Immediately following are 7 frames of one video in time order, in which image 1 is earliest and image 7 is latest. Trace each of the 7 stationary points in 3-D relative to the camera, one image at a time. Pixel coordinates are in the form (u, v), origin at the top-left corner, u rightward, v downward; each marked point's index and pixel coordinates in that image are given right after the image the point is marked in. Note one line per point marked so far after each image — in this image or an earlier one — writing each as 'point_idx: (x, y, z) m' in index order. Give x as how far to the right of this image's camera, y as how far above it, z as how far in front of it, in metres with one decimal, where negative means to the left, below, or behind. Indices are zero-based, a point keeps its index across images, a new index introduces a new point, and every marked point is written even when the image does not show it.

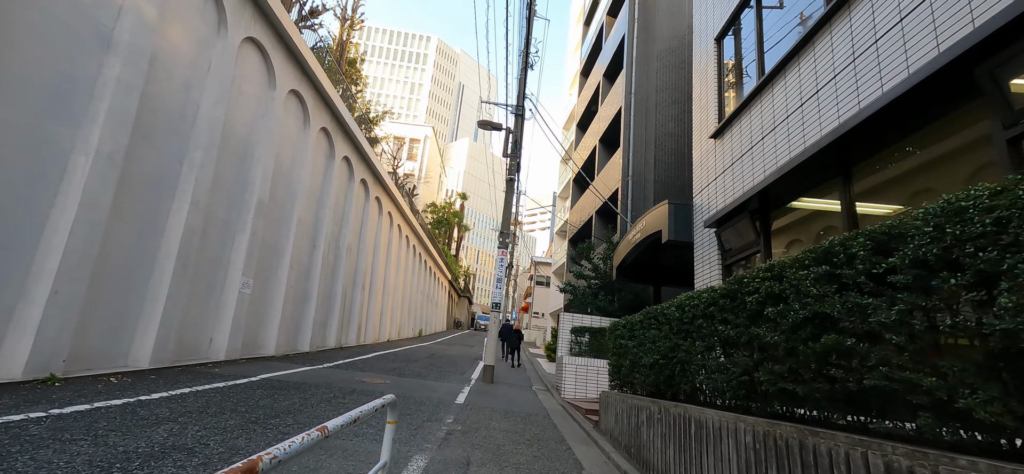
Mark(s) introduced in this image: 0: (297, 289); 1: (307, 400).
0: (-5.7, -1.4, +11.6) m
1: (-2.8, -2.2, +5.9) m
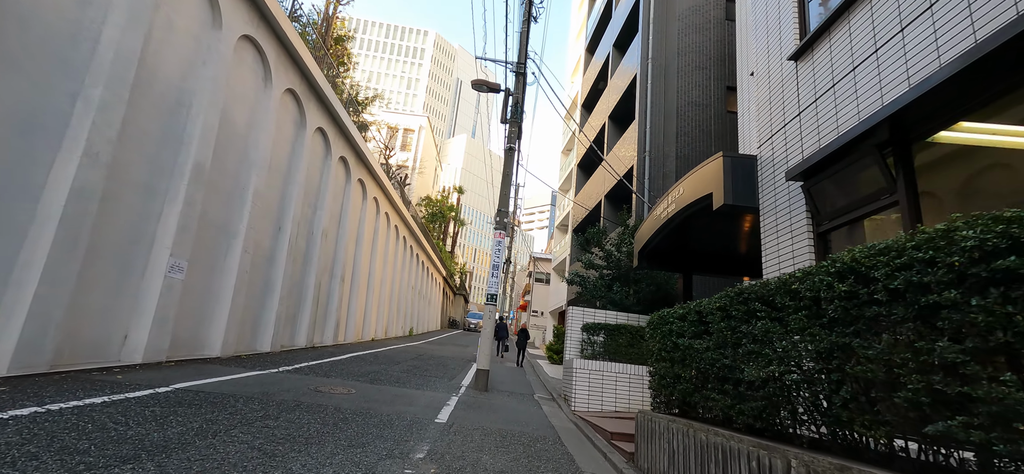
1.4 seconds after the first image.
0: (-5.8, -0.9, +9.8) m
1: (-2.8, -1.8, +4.1) m
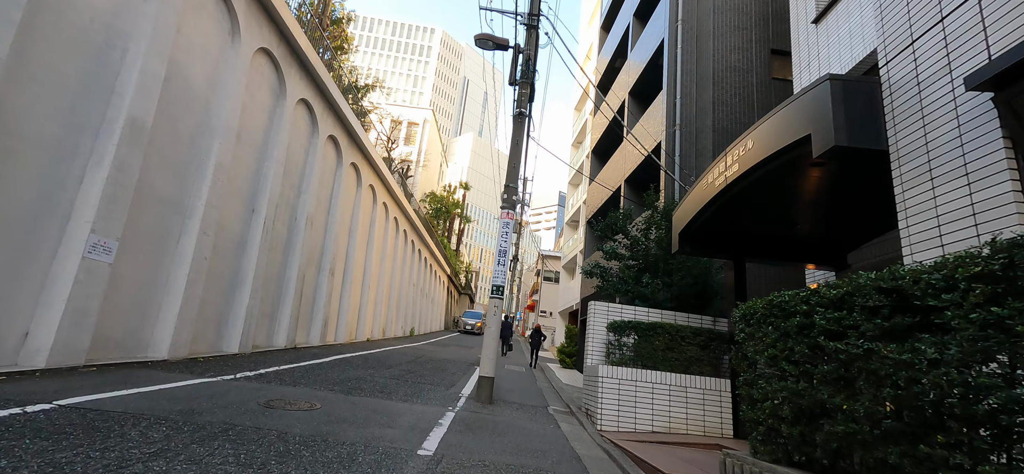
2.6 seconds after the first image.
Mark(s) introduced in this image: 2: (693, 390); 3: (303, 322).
0: (-5.6, -0.6, +8.3) m
1: (-2.7, -1.4, +2.6) m
2: (+2.7, -2.2, +6.3) m
3: (-5.7, -2.3, +11.8) m
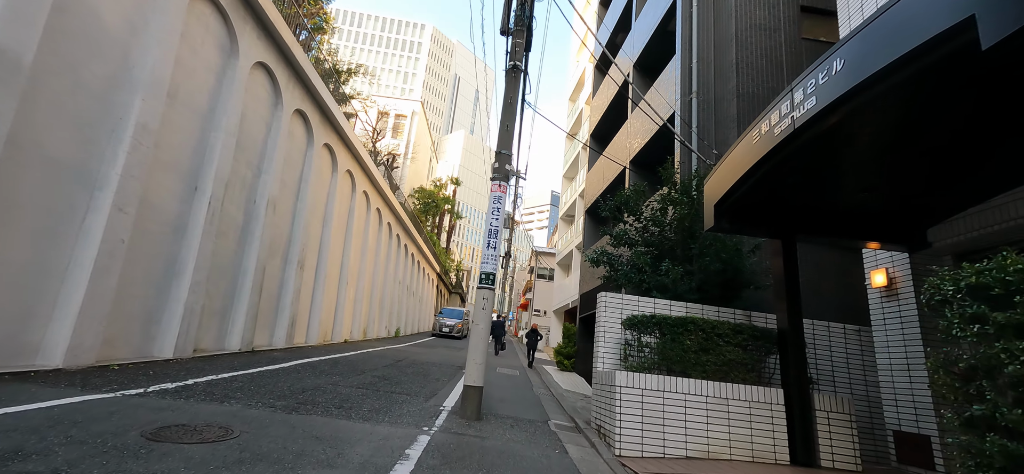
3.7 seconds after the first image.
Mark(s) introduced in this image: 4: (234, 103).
0: (-5.7, -0.3, +6.8) m
1: (-2.7, -1.1, +1.2) m
2: (+2.6, -1.9, +5.0) m
3: (-5.9, -2.0, +10.3) m
4: (-5.5, +2.6, +8.5) m
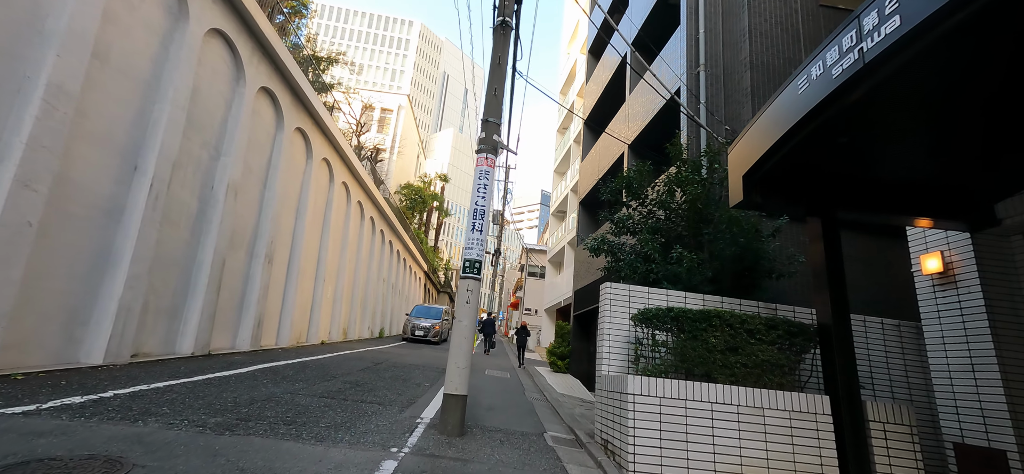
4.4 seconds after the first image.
0: (-5.9, -0.1, +5.7) m
1: (-2.7, -0.9, +0.2) m
2: (+2.5, -1.7, +4.1) m
3: (-6.1, -1.8, +9.2) m
4: (-5.6, +2.8, +7.5) m
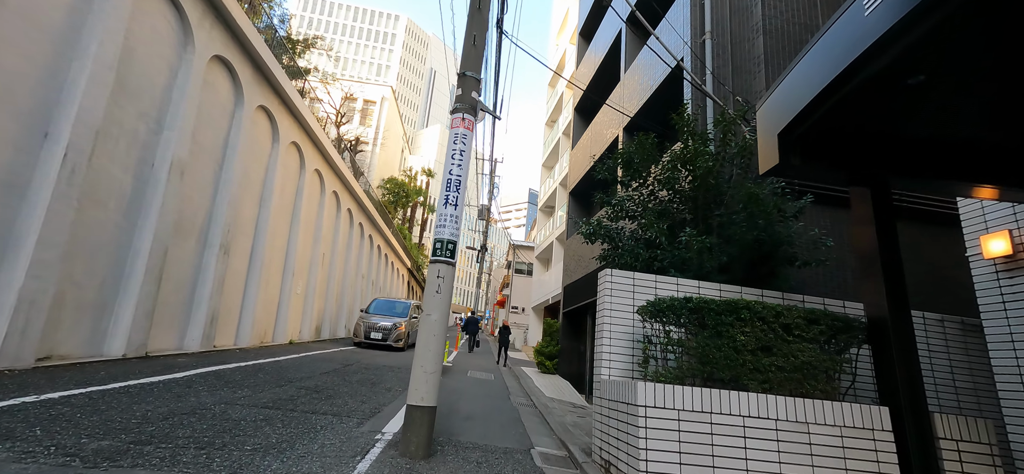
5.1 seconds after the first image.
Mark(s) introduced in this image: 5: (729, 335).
0: (-6.1, +0.2, +4.7) m
1: (-2.8, -0.6, -0.8) m
2: (+2.3, -1.5, +3.3) m
3: (-6.4, -1.5, +8.1) m
4: (-5.9, +3.1, +6.4) m
5: (+1.8, -0.8, +3.6) m
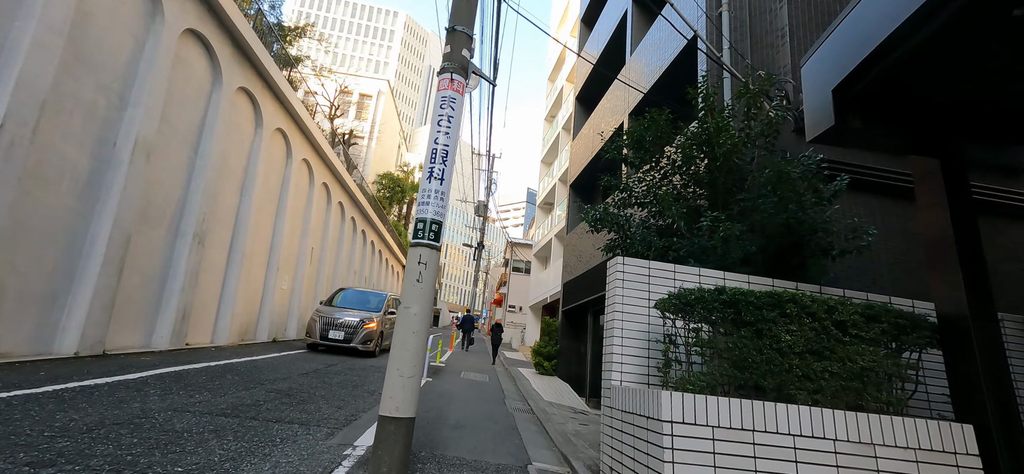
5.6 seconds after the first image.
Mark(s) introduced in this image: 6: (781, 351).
0: (-6.1, +0.4, +4.0) m
1: (-2.8, -0.4, -1.5) m
2: (+2.3, -1.3, +2.6) m
3: (-6.5, -1.3, +7.4) m
4: (-5.9, +3.3, +5.7) m
5: (+1.7, -0.6, +2.9) m
6: (+1.8, -0.8, +2.9) m
